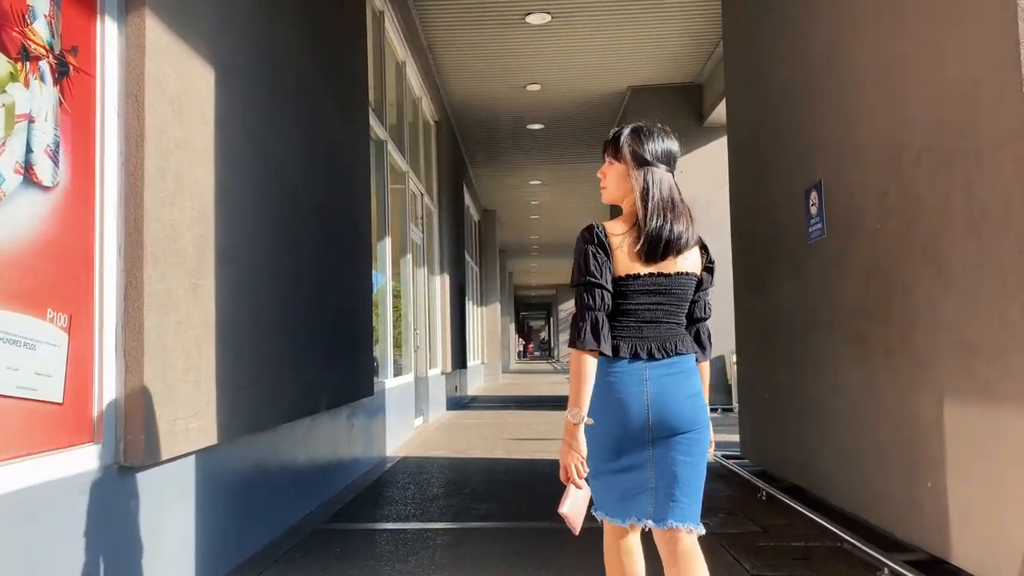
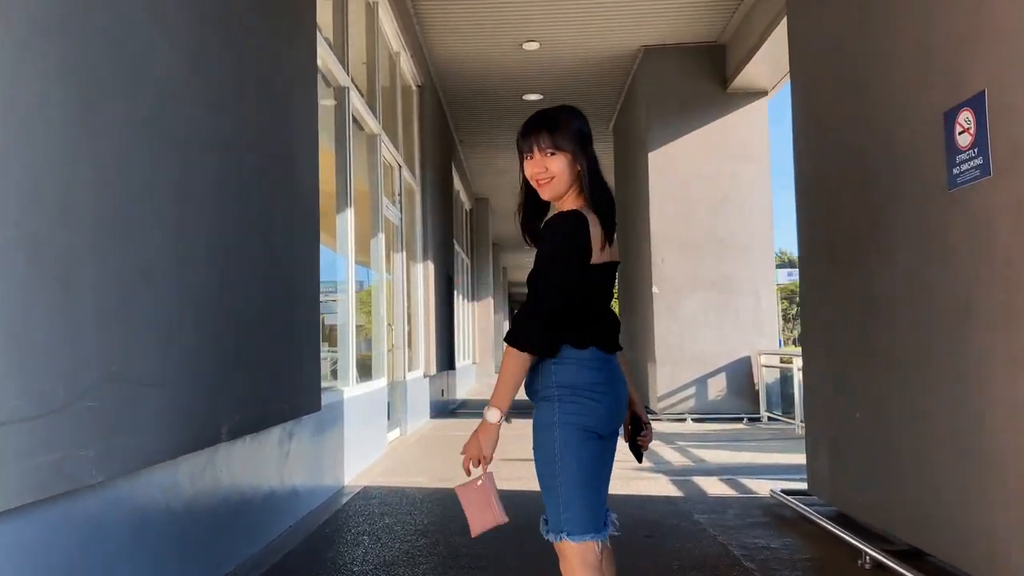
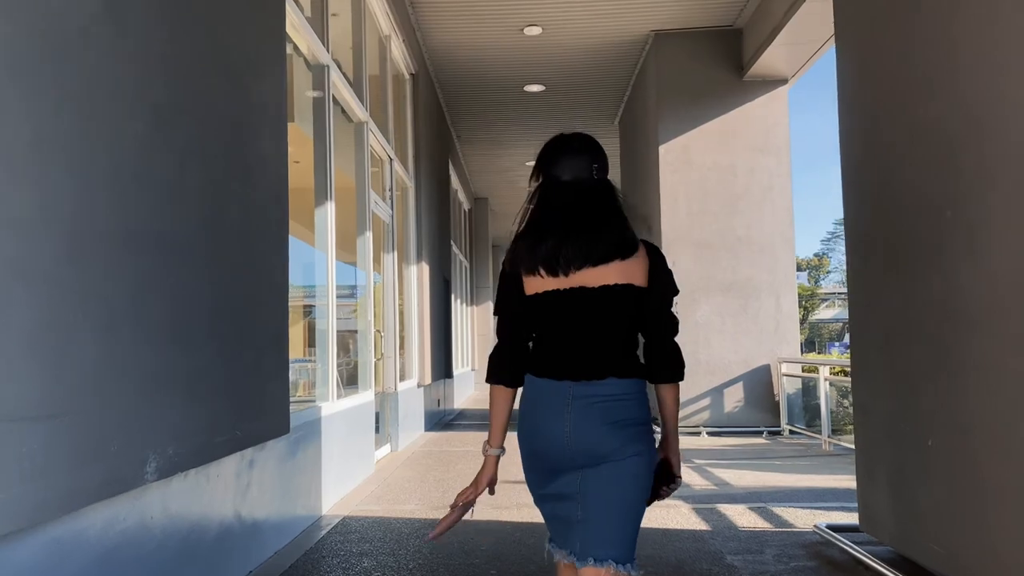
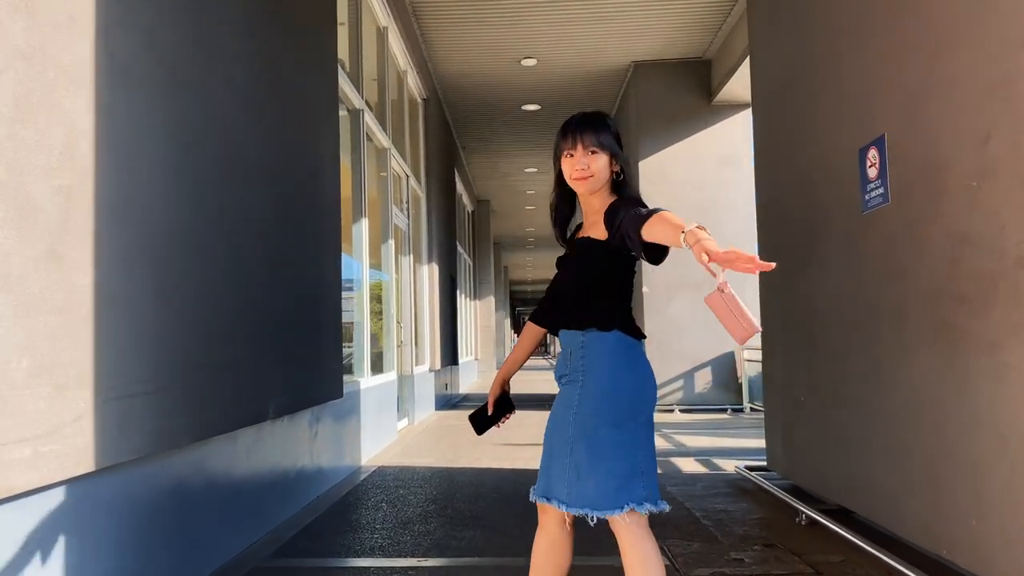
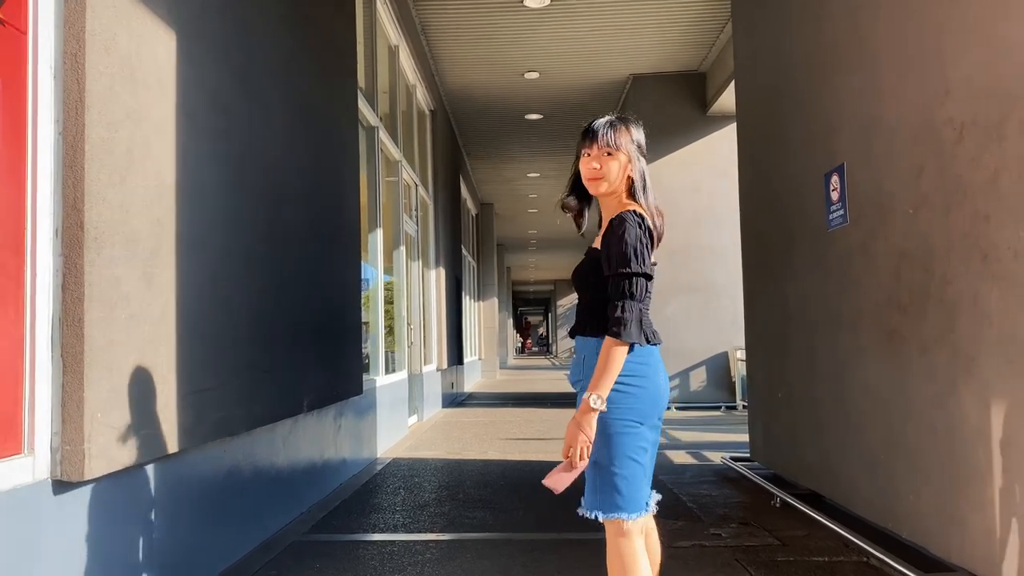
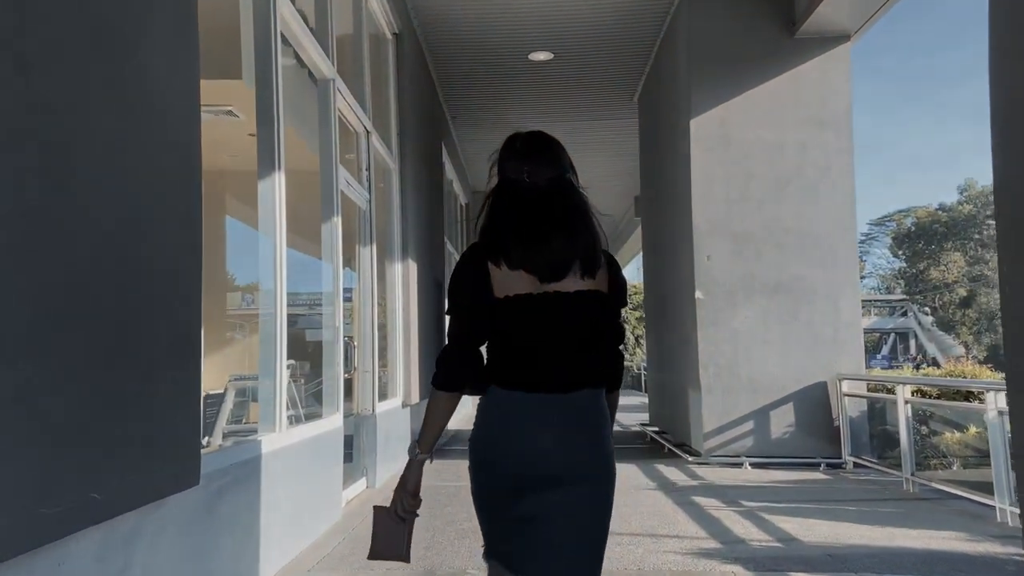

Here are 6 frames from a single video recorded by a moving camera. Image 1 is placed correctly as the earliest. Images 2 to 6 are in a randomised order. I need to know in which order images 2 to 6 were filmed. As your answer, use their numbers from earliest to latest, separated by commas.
5, 4, 2, 3, 6
